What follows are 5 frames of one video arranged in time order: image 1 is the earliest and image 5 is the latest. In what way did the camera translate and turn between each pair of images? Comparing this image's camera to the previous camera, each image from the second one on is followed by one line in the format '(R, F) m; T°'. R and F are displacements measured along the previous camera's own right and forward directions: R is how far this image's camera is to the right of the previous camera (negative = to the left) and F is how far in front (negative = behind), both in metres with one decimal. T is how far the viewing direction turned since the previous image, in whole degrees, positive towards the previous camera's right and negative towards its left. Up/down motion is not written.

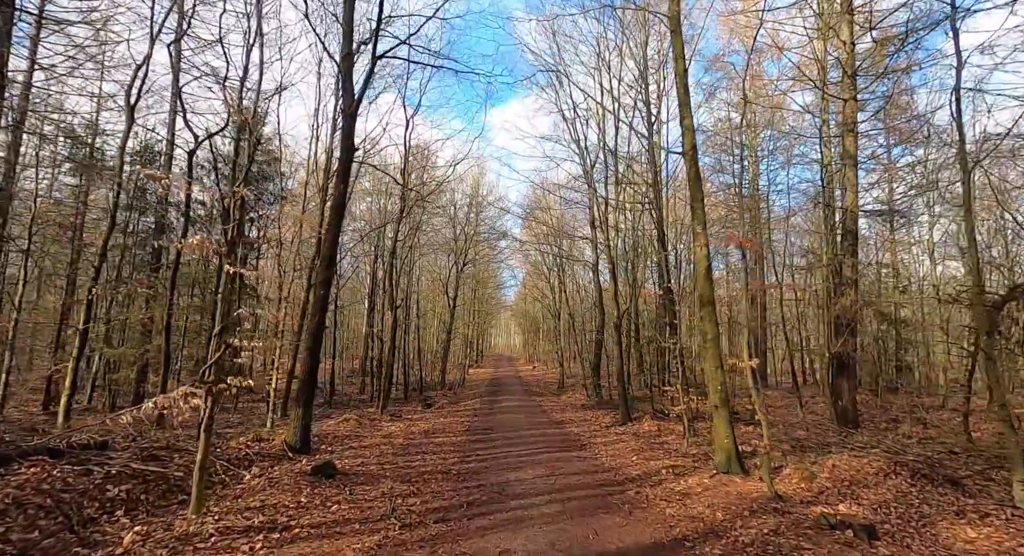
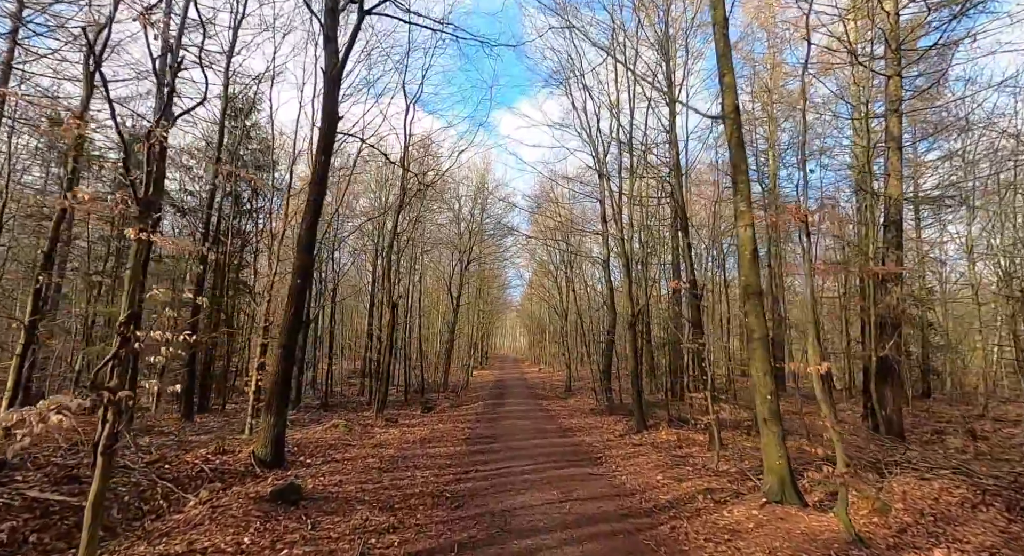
(0.0, +1.1) m; -1°
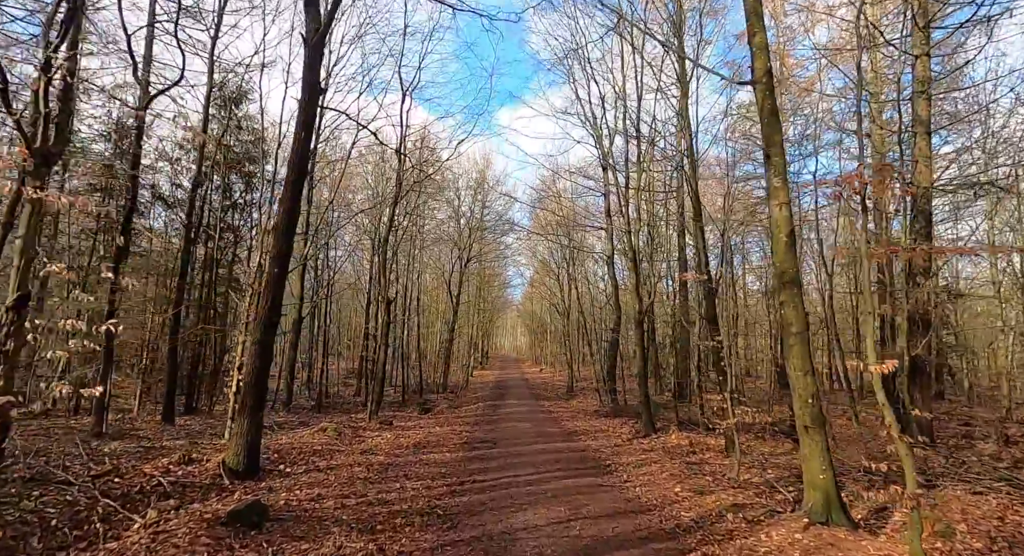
(0.0, +0.7) m; 0°
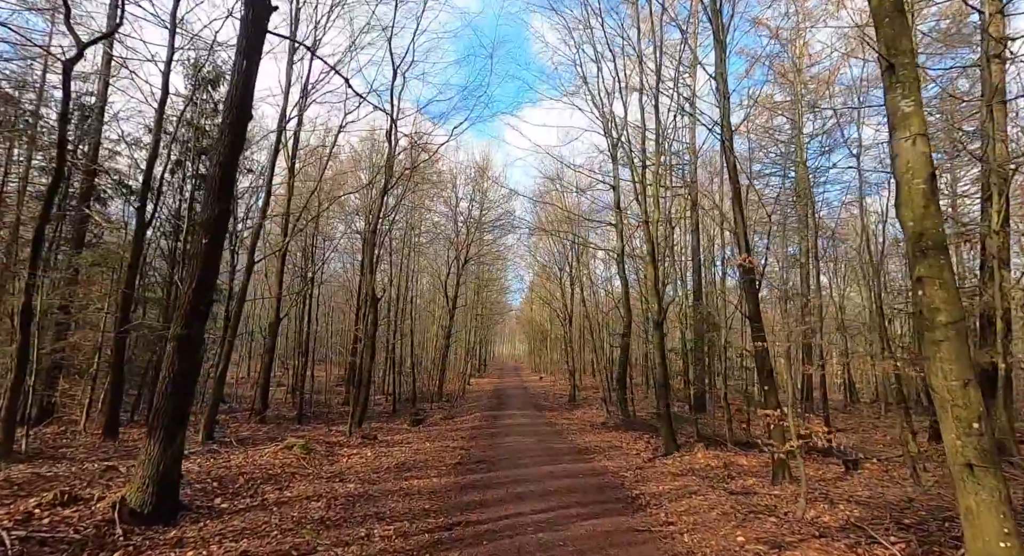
(-0.1, +1.5) m; 0°
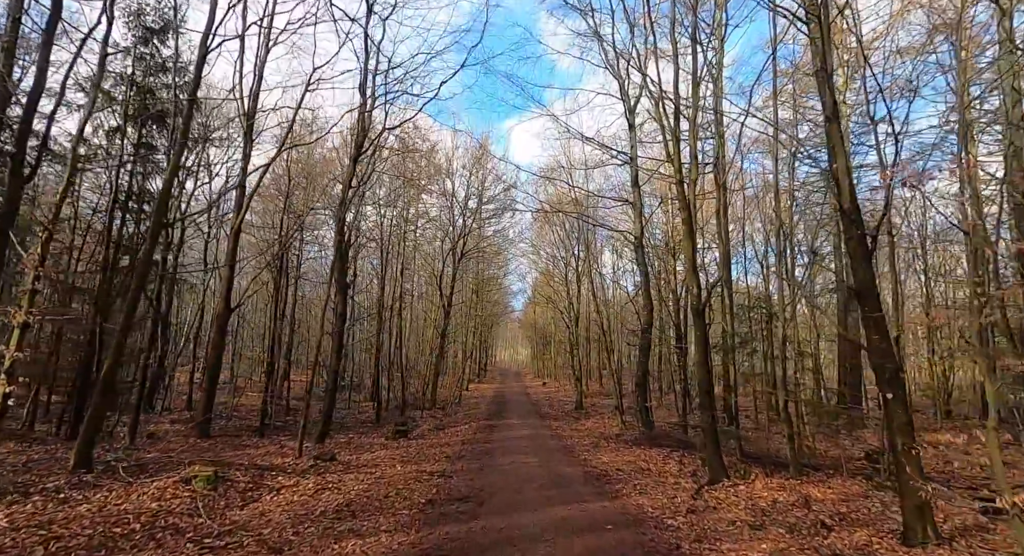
(+0.1, +2.5) m; 0°
